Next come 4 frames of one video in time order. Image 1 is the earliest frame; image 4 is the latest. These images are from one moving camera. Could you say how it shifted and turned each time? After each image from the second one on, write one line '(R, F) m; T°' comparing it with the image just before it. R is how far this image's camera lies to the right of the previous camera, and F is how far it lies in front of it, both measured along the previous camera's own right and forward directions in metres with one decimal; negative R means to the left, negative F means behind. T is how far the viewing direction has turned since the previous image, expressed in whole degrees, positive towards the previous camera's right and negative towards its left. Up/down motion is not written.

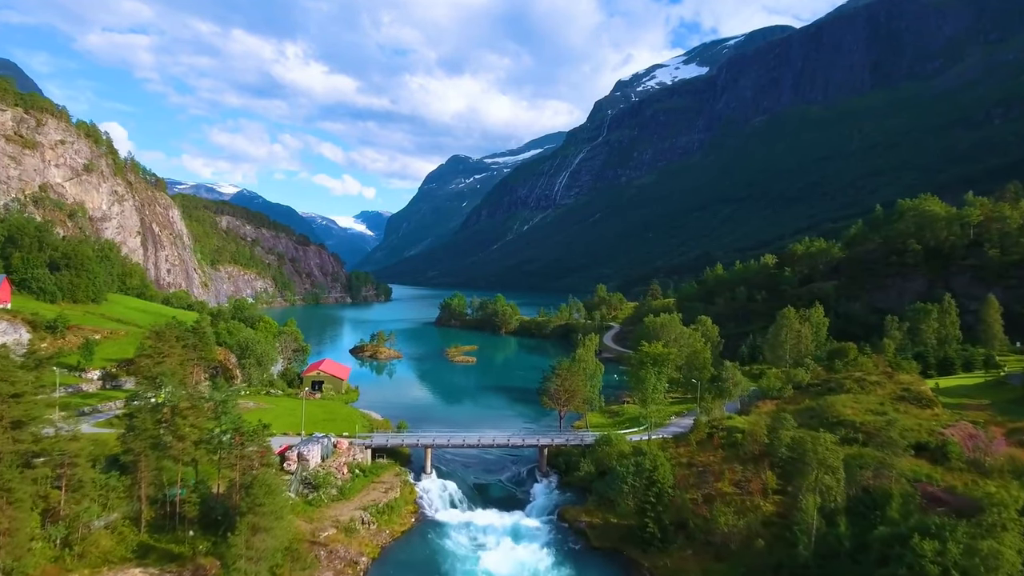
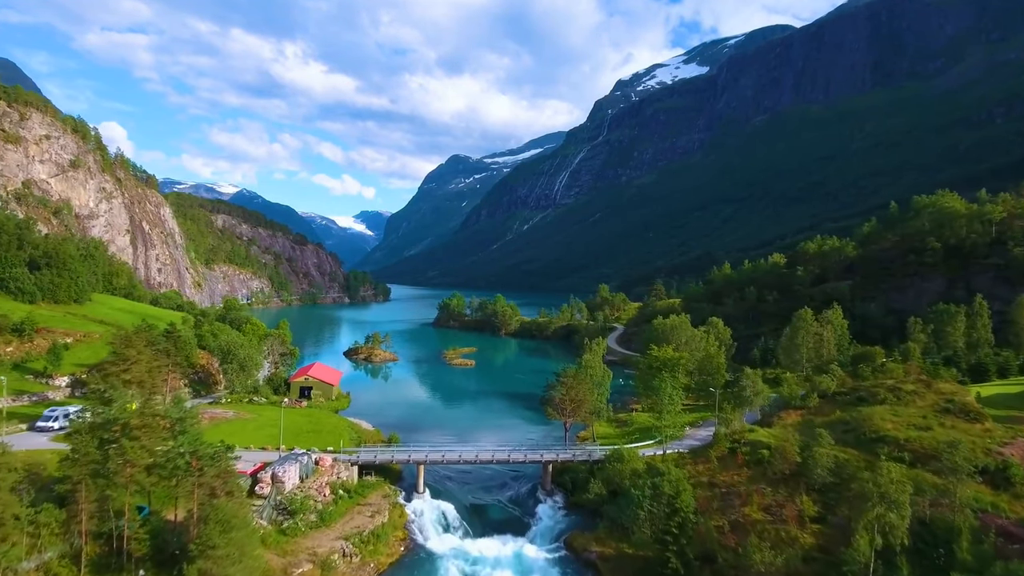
(-0.1, +4.3) m; 0°
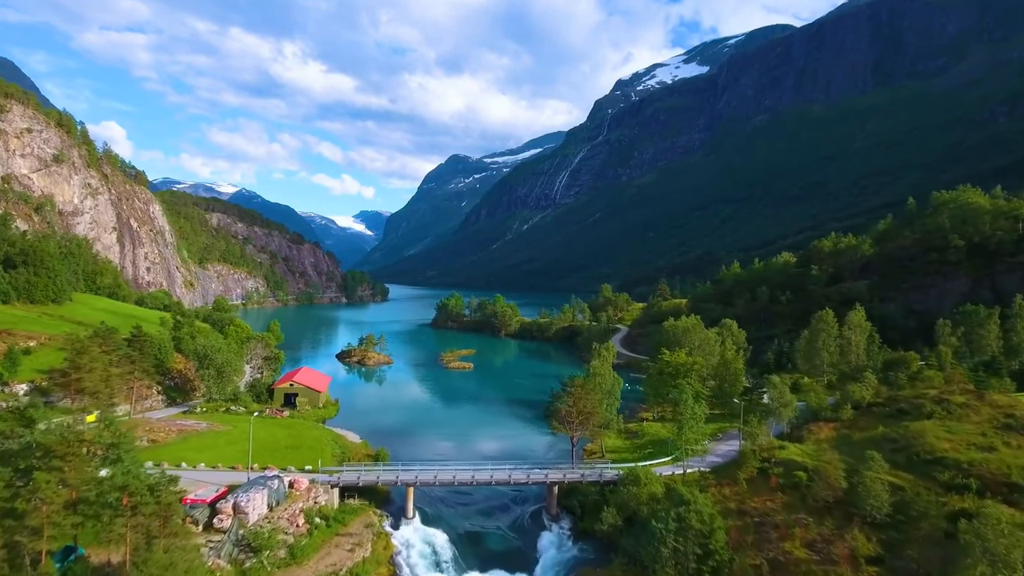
(-0.1, +4.8) m; 0°
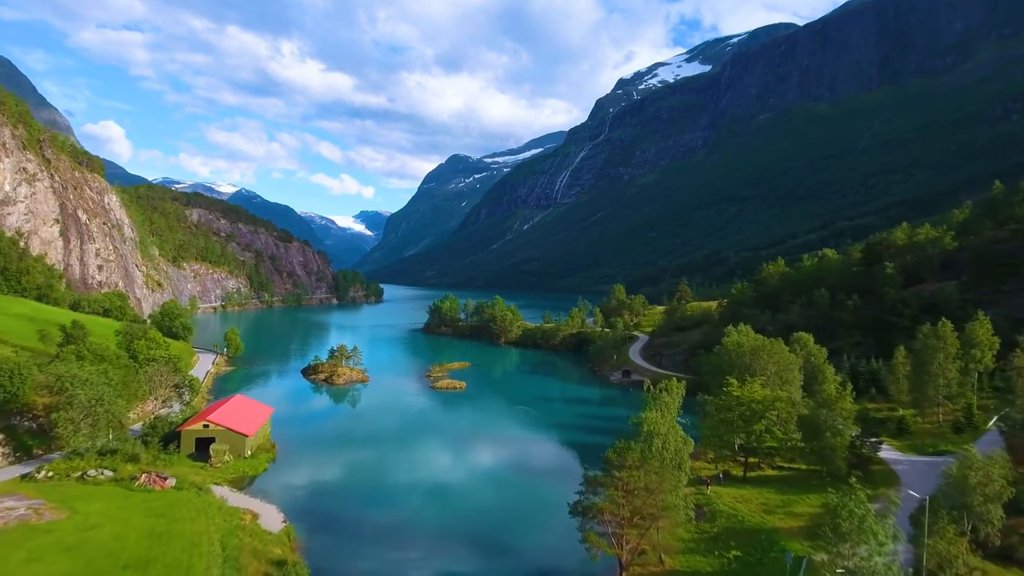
(-0.2, +18.1) m; 0°
